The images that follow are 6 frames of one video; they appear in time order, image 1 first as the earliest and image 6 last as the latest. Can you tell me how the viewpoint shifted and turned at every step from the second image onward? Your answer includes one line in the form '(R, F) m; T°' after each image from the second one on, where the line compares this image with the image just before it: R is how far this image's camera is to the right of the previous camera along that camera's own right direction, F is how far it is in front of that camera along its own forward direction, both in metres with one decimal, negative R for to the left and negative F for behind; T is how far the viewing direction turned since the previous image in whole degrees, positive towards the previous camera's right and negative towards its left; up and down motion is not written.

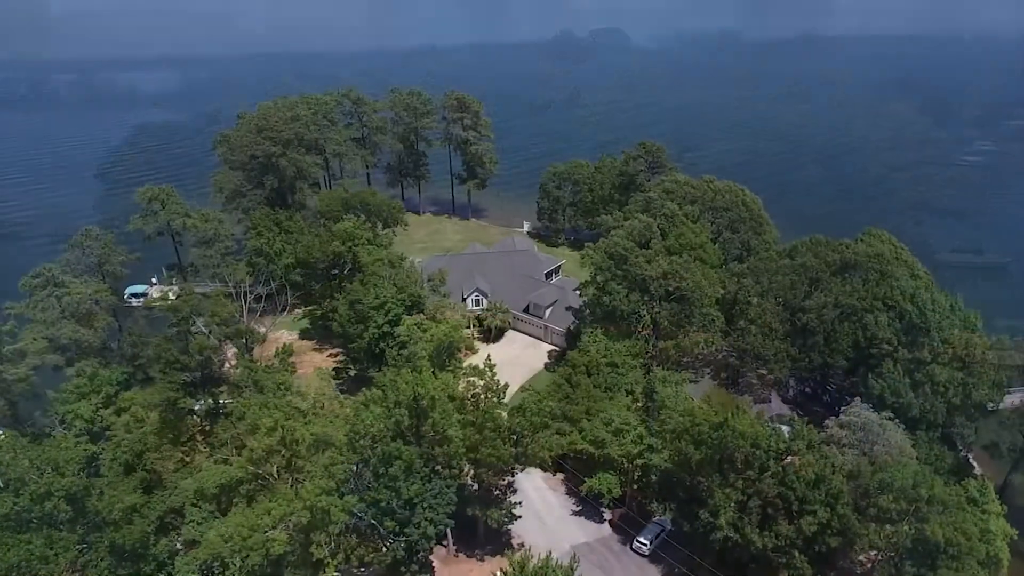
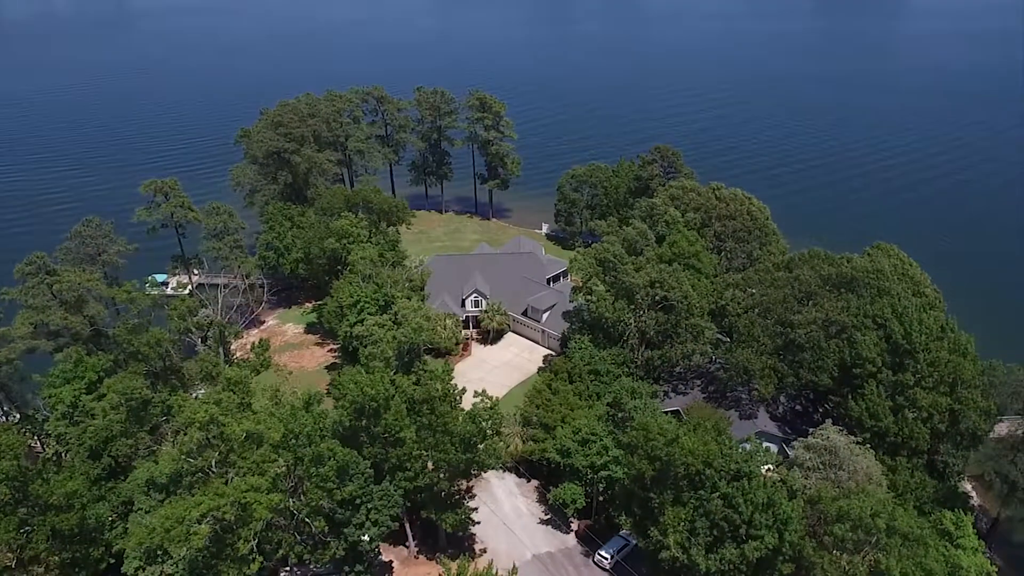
(+3.9, +0.5) m; -4°
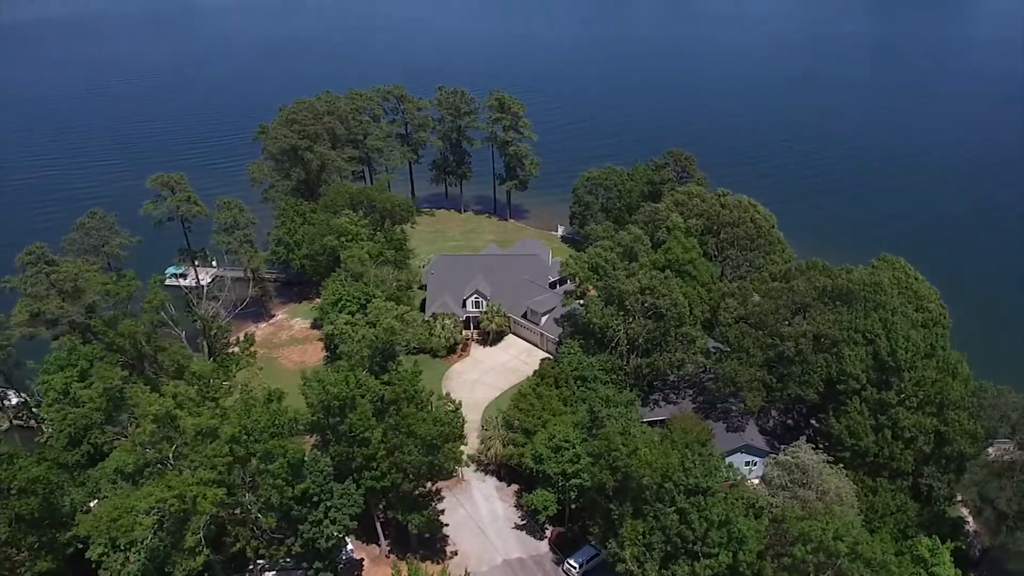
(+3.1, +0.3) m; -3°
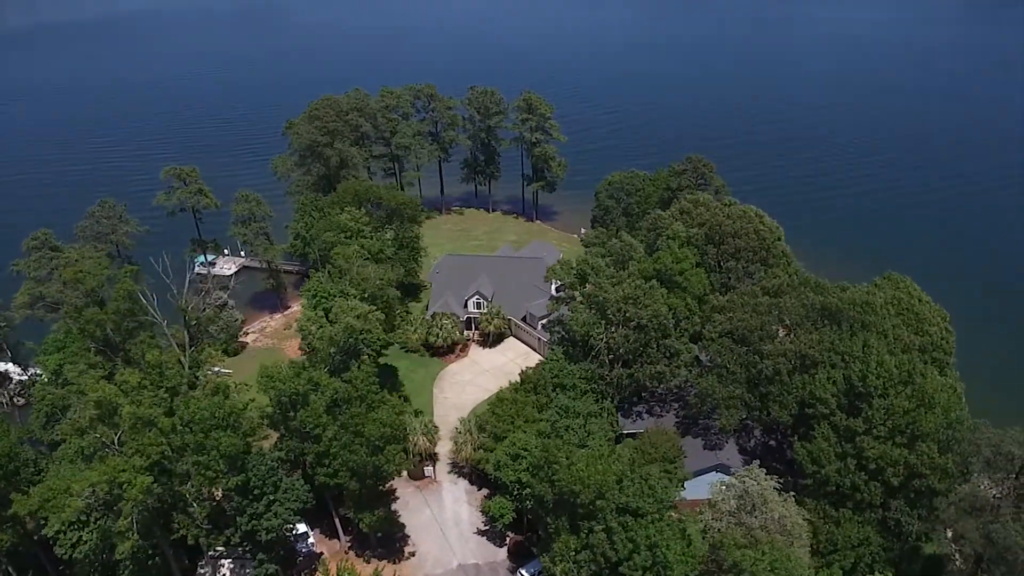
(+4.5, +0.5) m; -5°
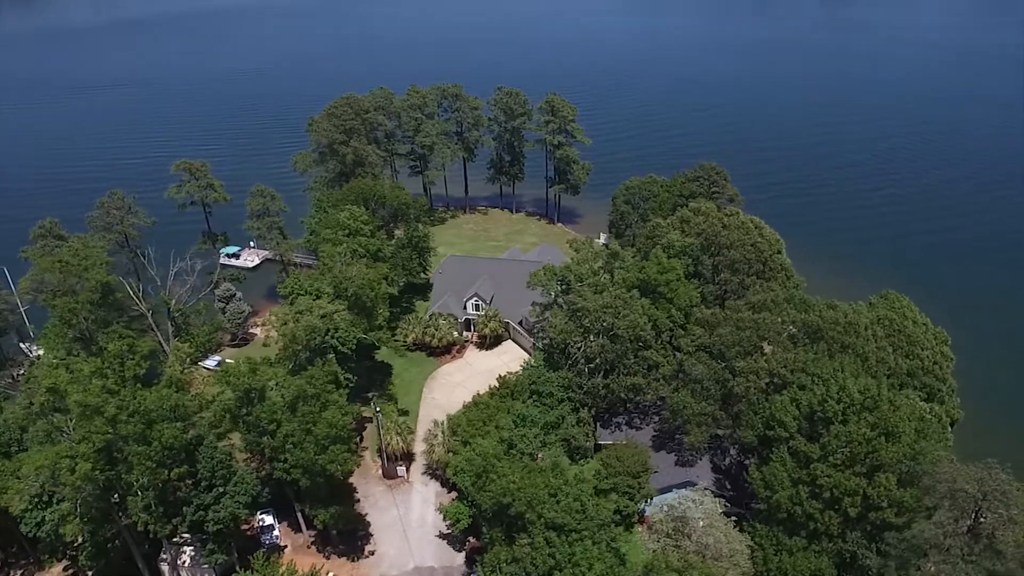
(+4.3, +0.3) m; -4°
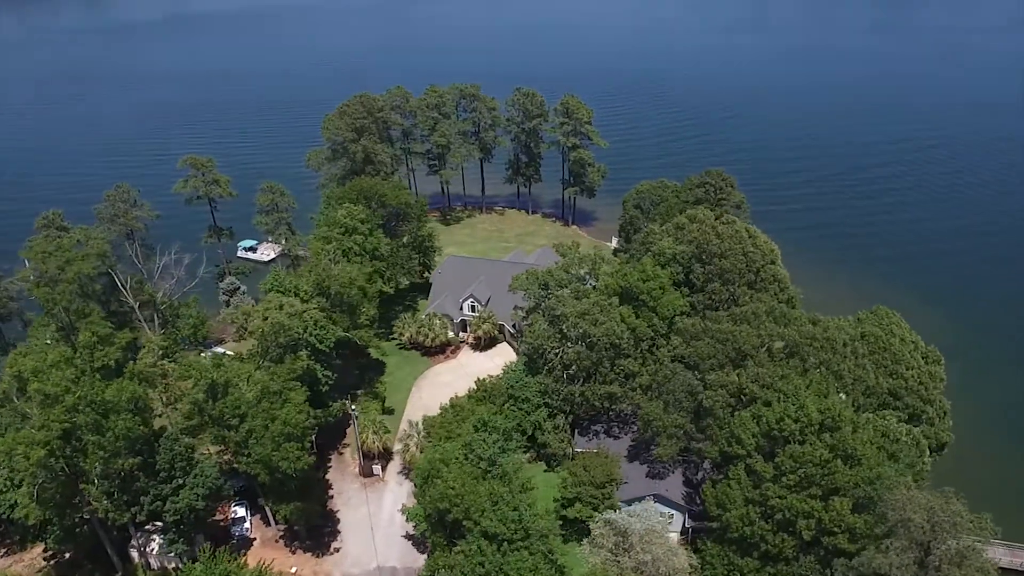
(+3.5, +0.3) m; -3°
